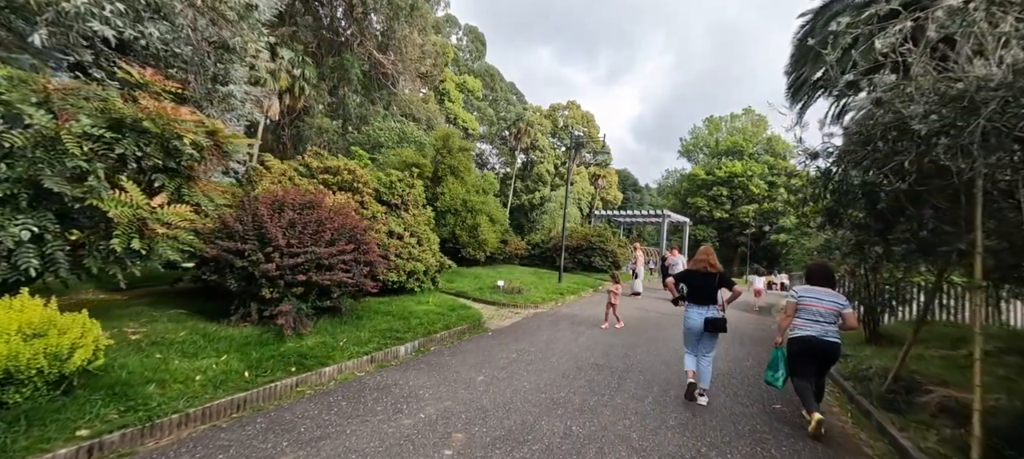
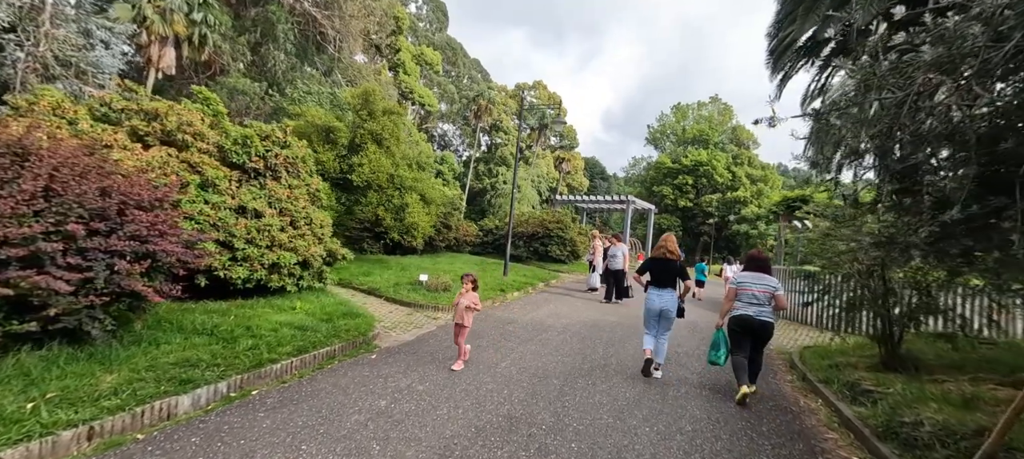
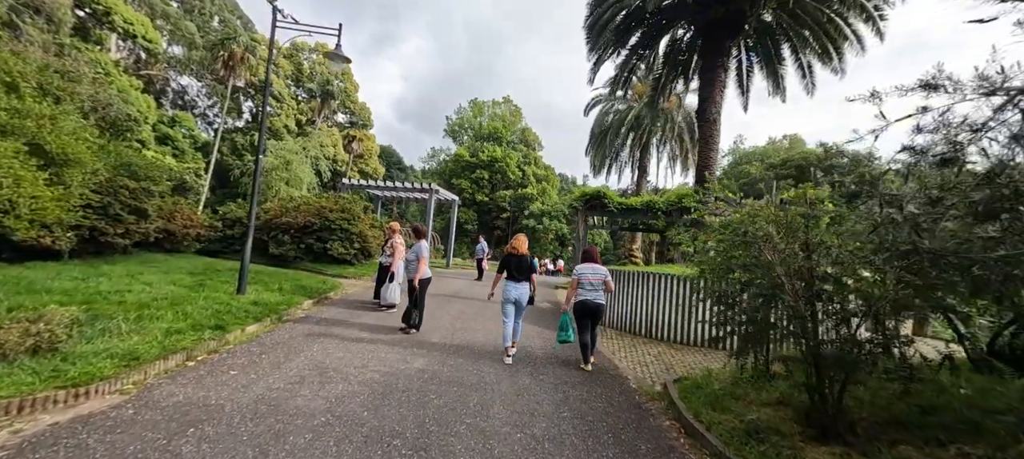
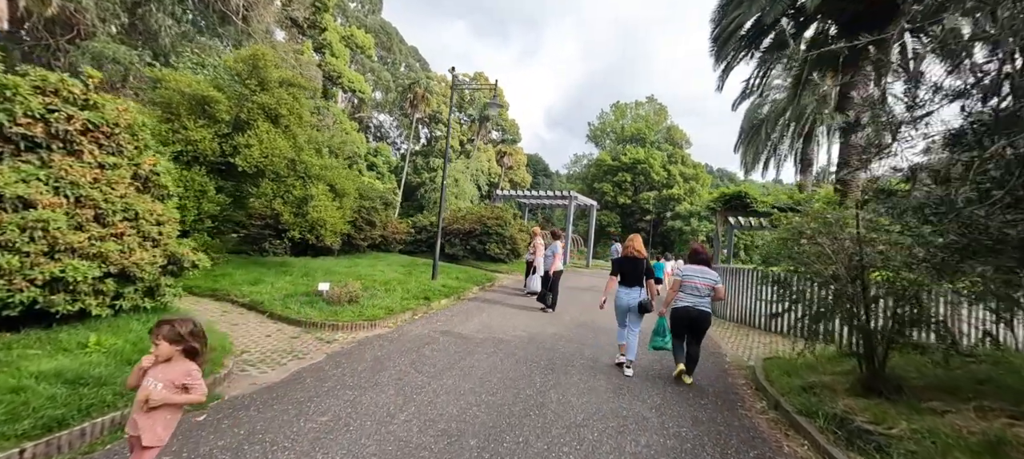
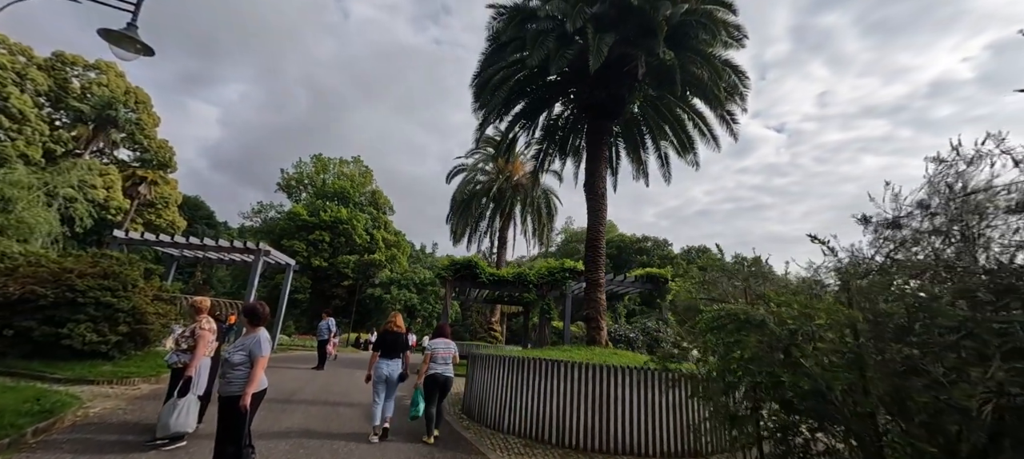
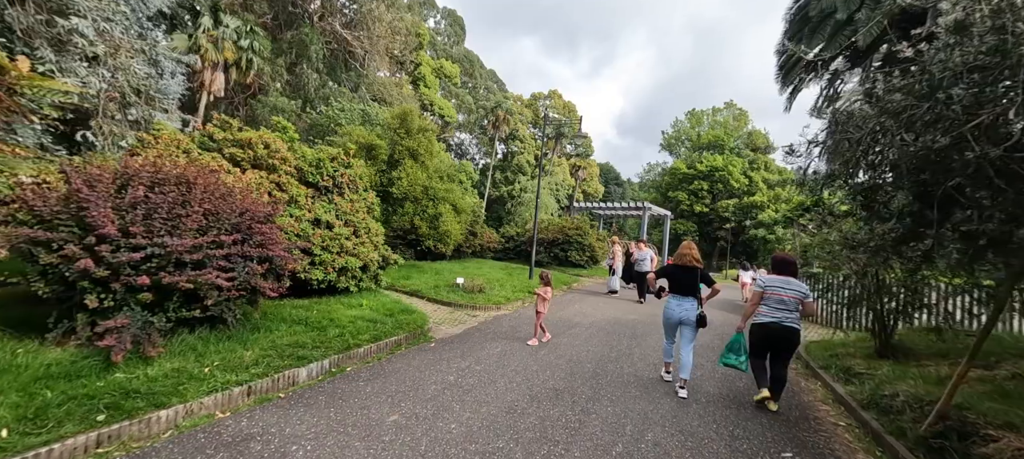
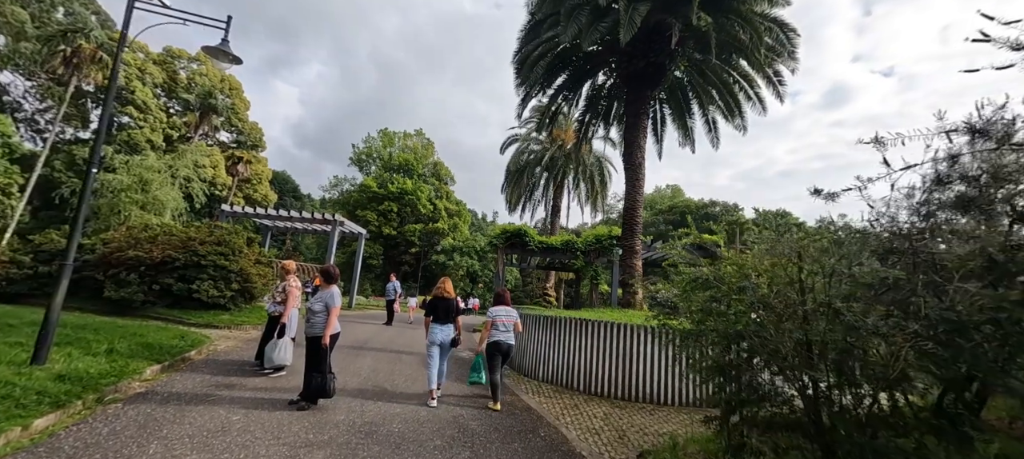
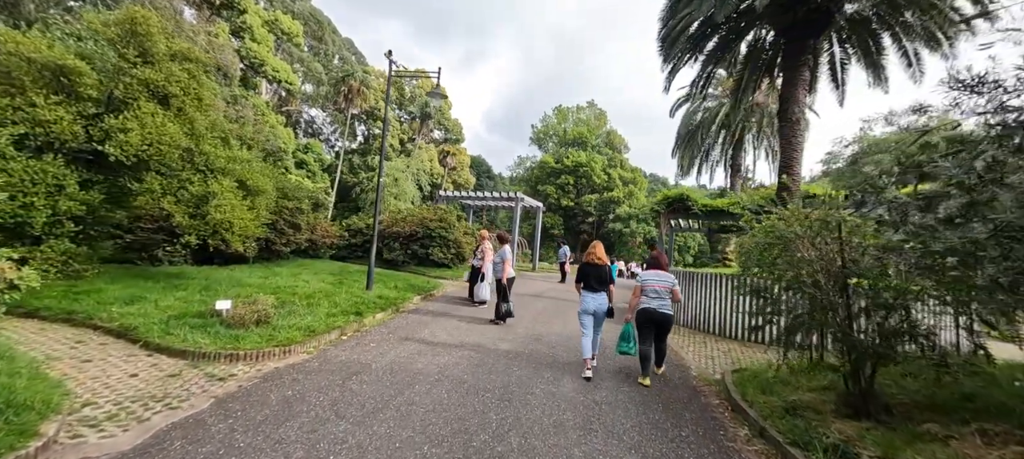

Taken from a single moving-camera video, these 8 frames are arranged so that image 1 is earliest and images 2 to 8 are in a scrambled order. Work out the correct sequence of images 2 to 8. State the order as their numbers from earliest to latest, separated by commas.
6, 2, 4, 8, 3, 7, 5
